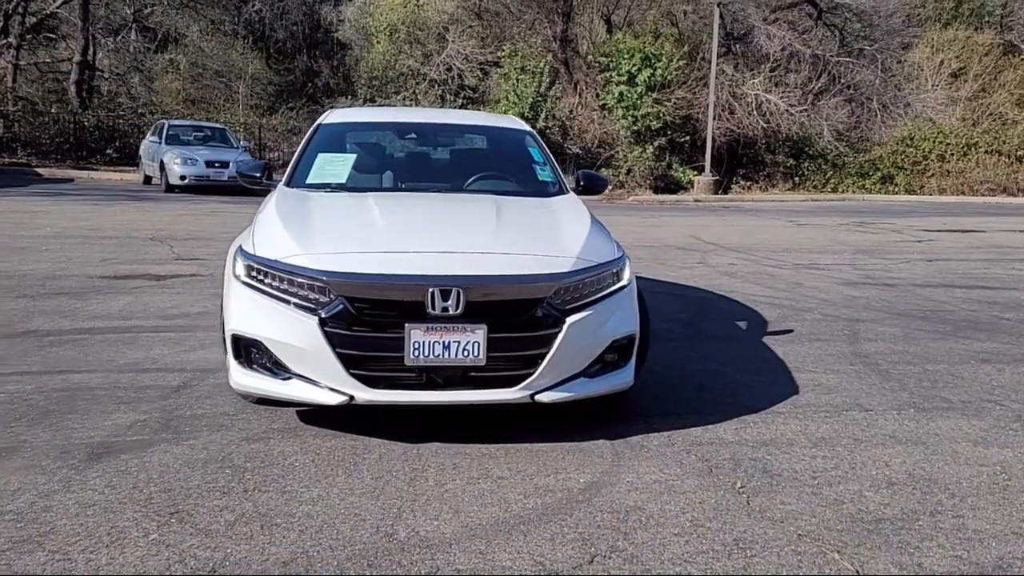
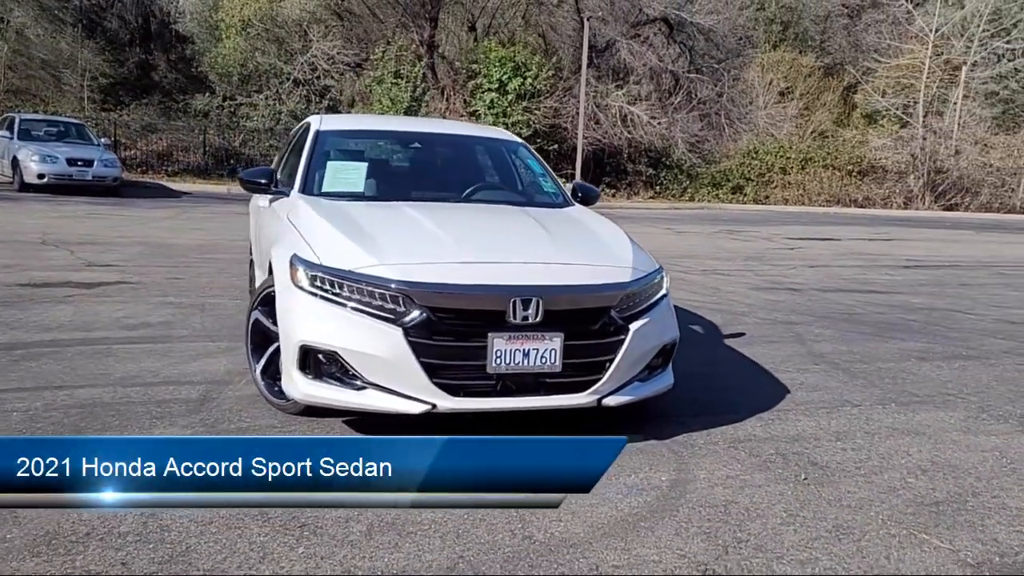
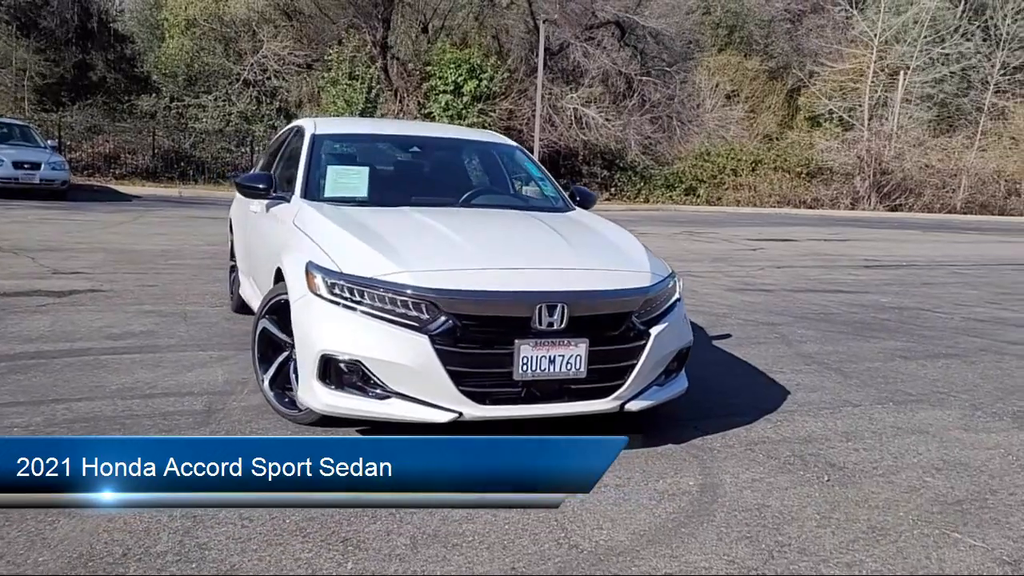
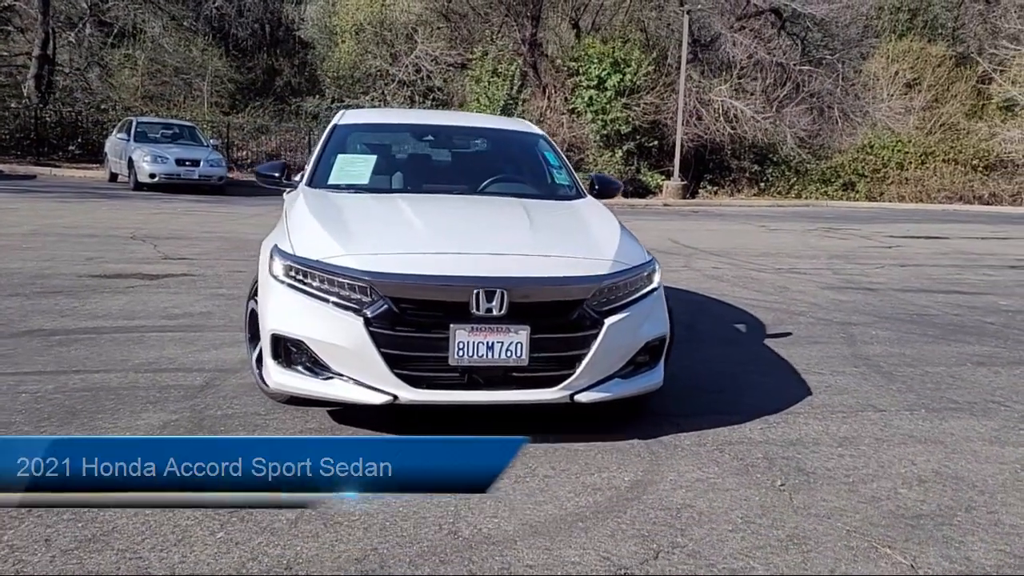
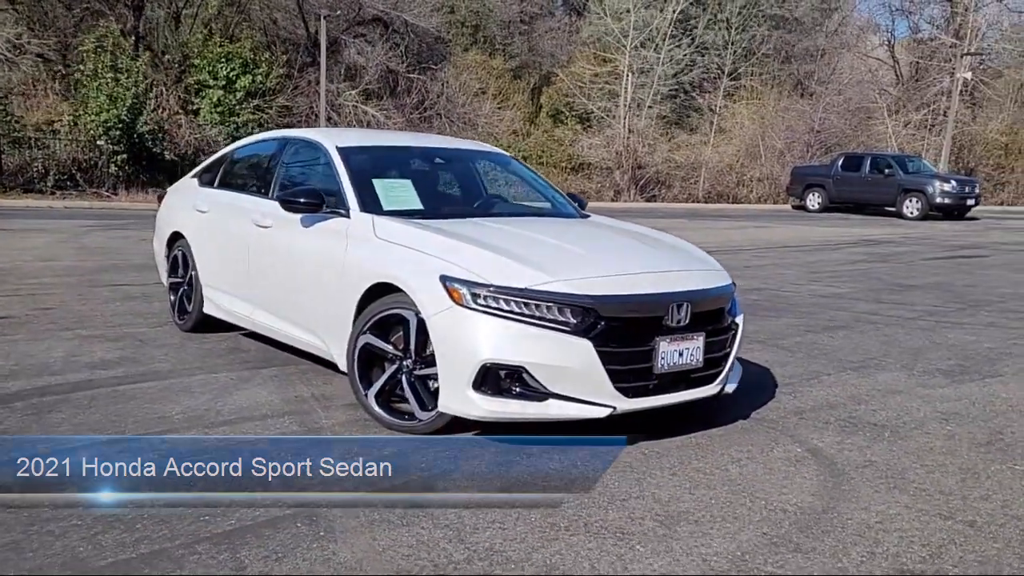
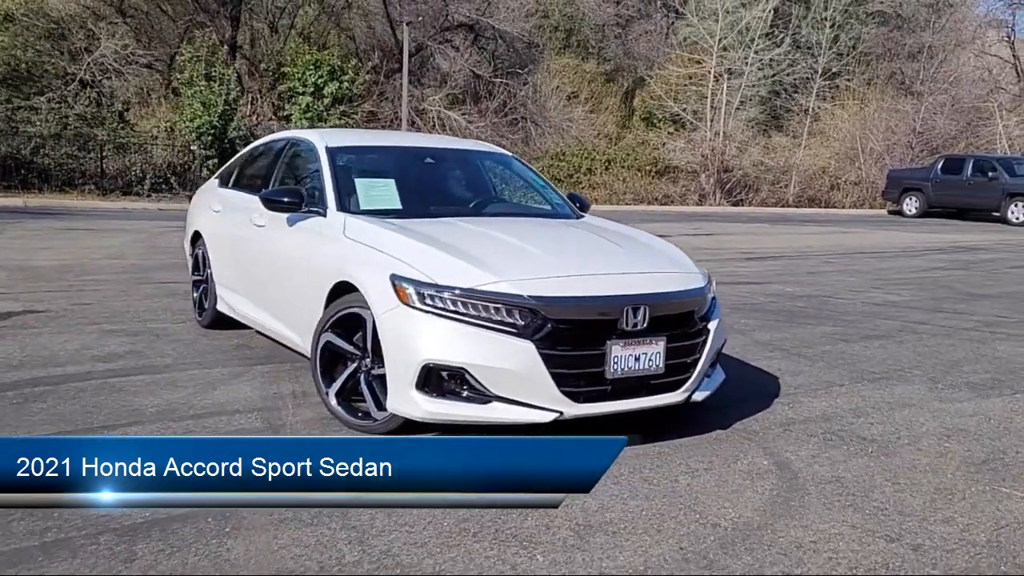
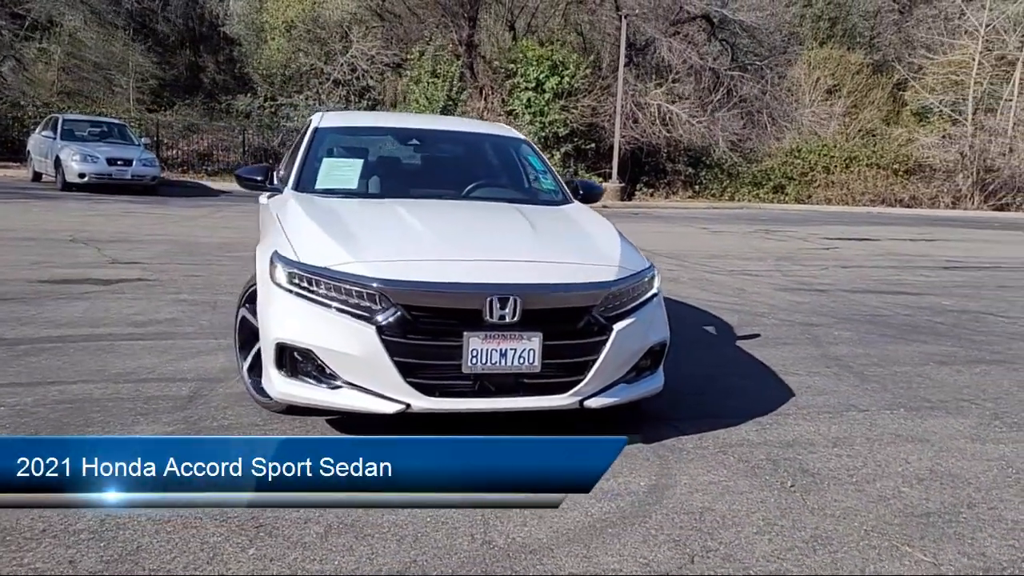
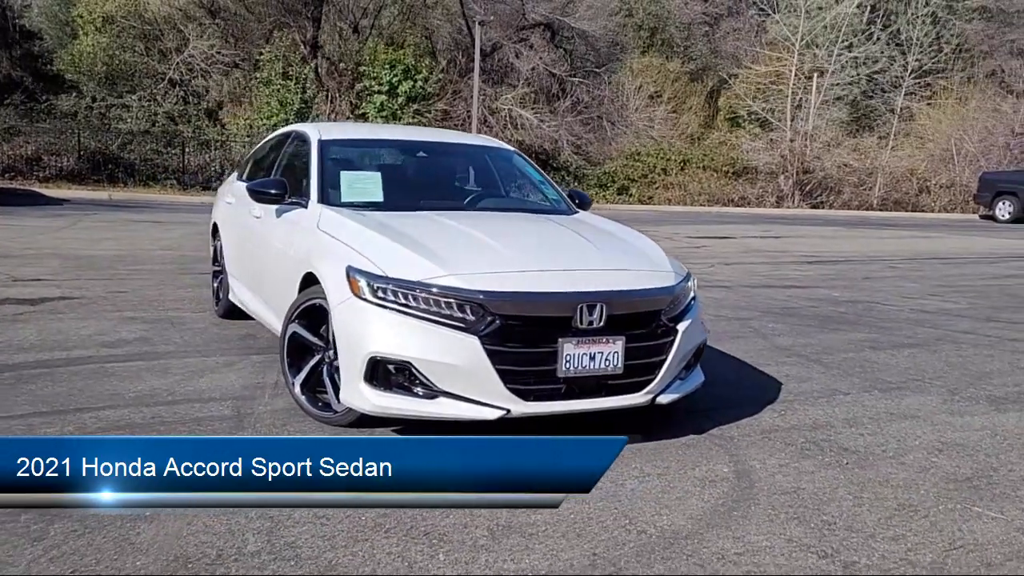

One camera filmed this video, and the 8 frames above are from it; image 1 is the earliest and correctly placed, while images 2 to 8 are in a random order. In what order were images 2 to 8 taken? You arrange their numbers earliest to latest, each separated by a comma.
4, 7, 2, 3, 8, 6, 5
